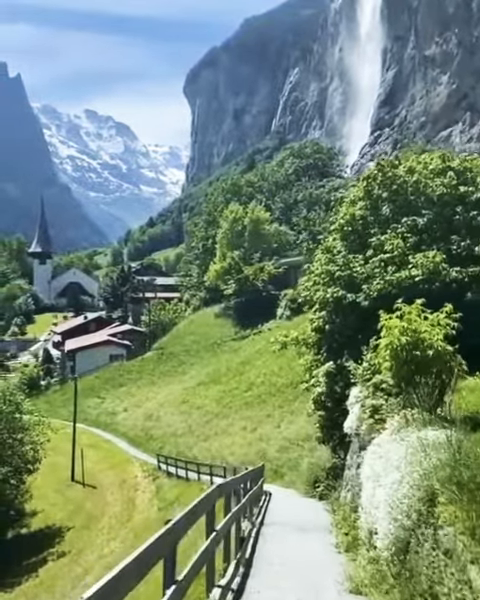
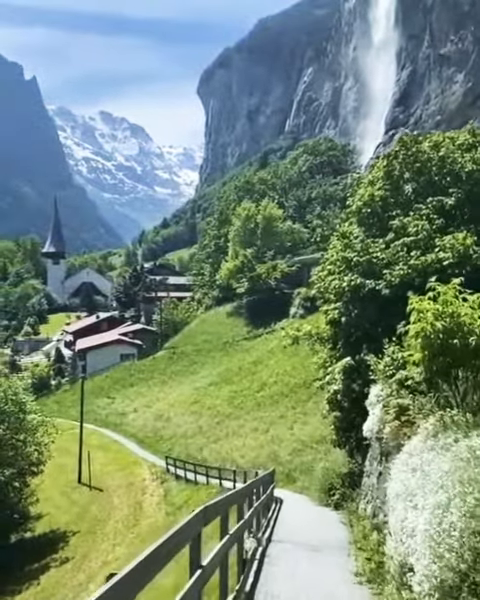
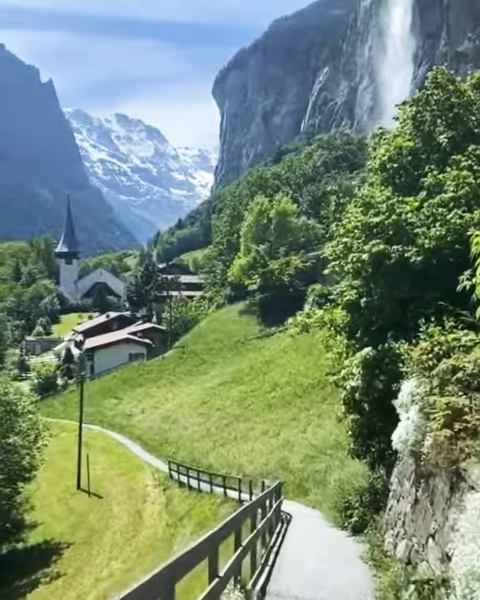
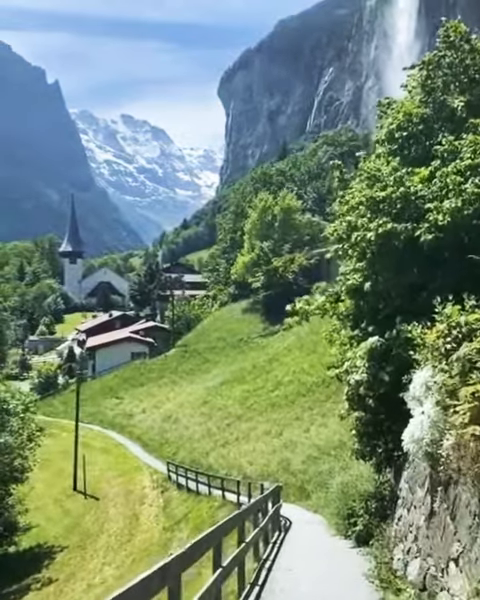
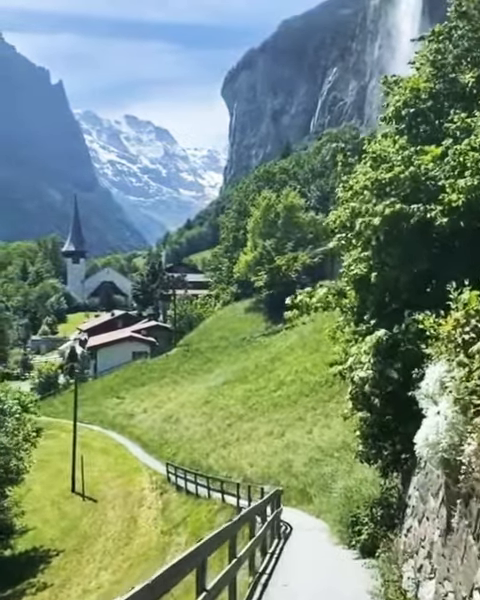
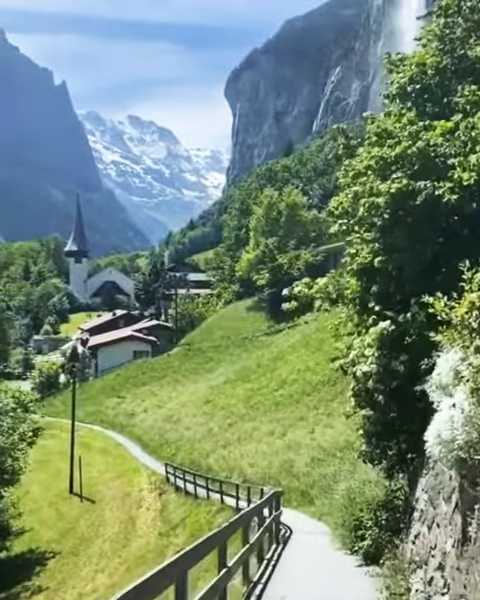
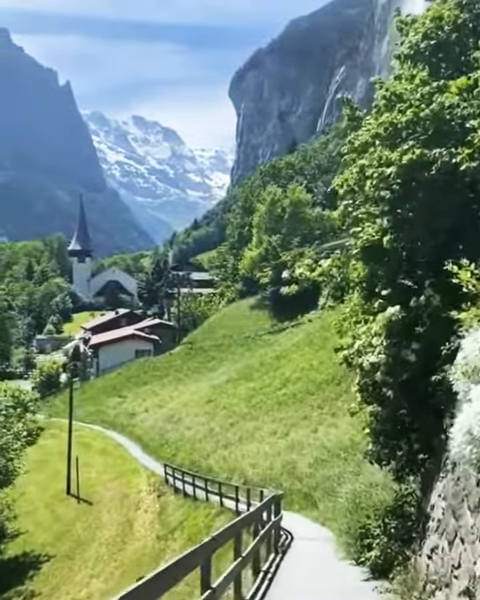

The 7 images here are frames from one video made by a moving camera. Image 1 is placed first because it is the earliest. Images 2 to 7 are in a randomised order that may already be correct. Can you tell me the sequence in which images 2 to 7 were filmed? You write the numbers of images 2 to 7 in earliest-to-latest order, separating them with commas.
2, 3, 4, 5, 6, 7
